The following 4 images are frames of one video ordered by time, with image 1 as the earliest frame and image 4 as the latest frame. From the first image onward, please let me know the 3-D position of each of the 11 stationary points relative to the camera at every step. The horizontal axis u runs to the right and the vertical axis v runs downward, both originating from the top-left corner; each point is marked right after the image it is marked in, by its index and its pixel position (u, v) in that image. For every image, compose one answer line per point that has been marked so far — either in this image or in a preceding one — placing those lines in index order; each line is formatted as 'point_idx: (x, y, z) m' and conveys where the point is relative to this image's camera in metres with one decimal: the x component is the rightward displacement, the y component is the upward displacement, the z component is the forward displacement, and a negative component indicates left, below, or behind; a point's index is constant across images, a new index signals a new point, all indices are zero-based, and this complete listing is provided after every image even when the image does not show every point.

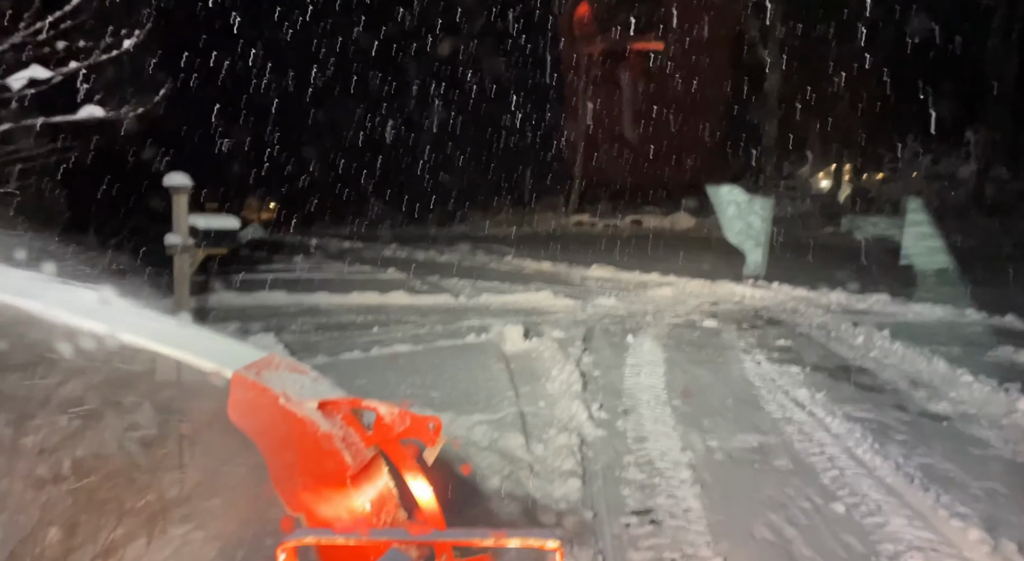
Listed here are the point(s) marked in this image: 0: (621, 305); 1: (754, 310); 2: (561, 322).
0: (+2.0, -0.5, +11.1) m
1: (+4.3, -0.5, +10.7) m
2: (+0.8, -0.7, +9.4) m
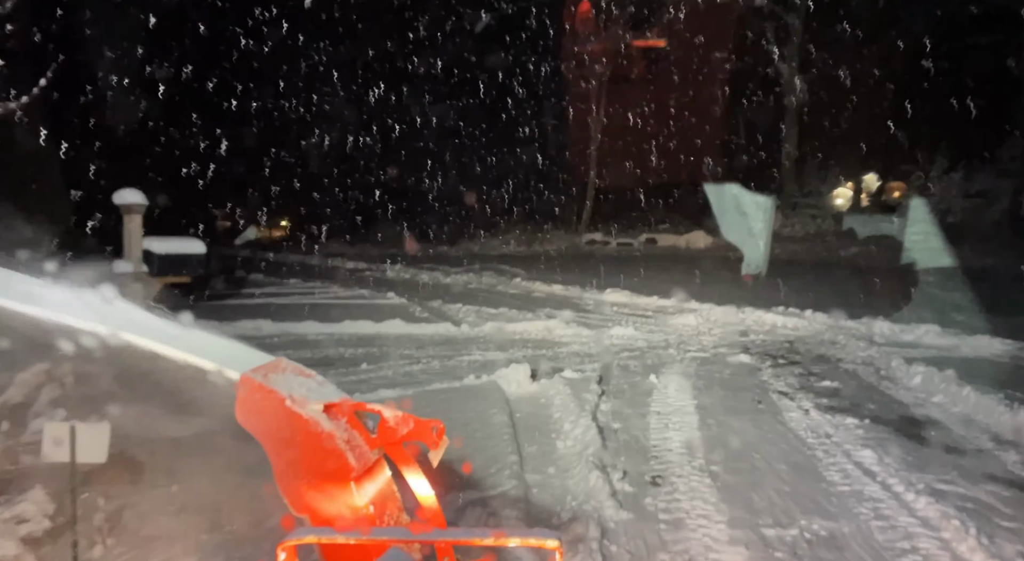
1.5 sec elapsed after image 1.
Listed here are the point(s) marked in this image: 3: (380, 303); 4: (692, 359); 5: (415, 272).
0: (+2.1, -0.9, +10.0) m
1: (+4.4, -1.0, +9.6) m
2: (+0.9, -1.1, +8.4) m
3: (-2.8, -0.5, +12.9) m
4: (+2.5, -1.1, +8.5) m
5: (-3.2, +0.3, +19.7) m
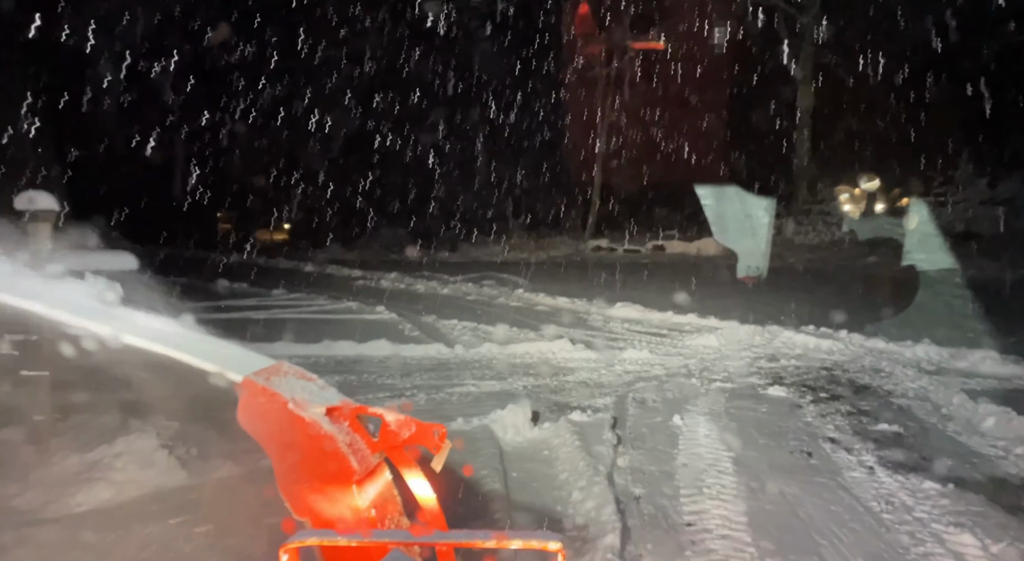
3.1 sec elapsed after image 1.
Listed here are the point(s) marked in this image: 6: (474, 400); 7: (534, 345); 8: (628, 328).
0: (+2.1, -1.2, +8.9) m
1: (+4.4, -1.3, +8.4) m
2: (+0.8, -1.3, +7.3) m
3: (-2.8, -0.7, +11.8) m
4: (+2.5, -1.3, +7.3) m
5: (-3.1, 0.0, +18.6) m
6: (-0.4, -1.3, +6.8) m
7: (+0.4, -1.0, +9.4) m
8: (+2.2, -0.9, +11.6) m
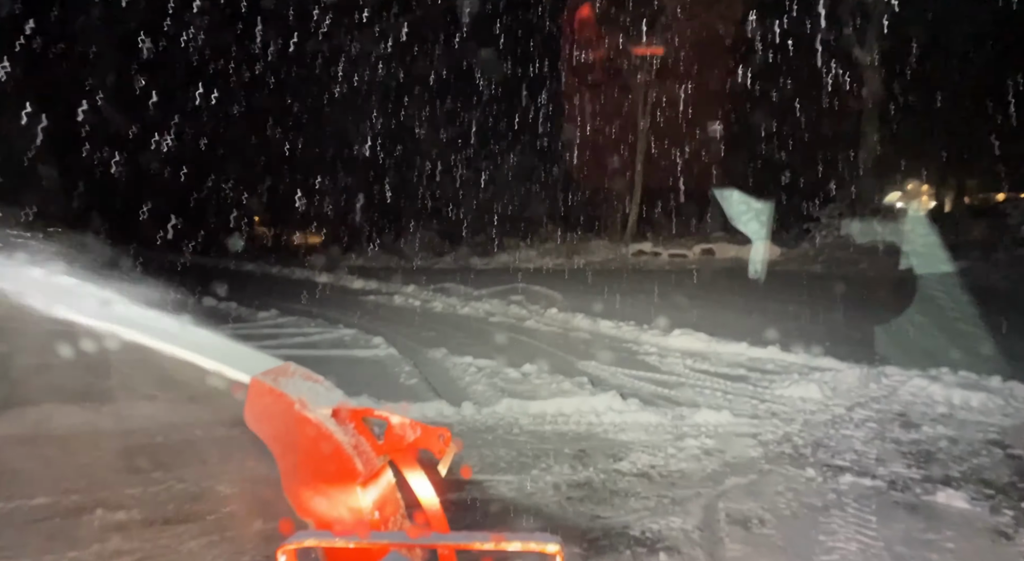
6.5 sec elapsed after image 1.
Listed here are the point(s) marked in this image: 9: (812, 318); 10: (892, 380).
0: (+2.4, -1.5, +6.3) m
1: (+4.6, -1.6, +5.7) m
2: (+1.1, -1.7, +4.8) m
3: (-2.3, -1.1, +9.5) m
4: (+2.7, -1.7, +4.8) m
5: (-2.2, -0.4, +16.3) m
6: (-0.2, -1.7, +4.4) m
7: (+0.7, -1.4, +6.9) m
8: (+2.6, -1.3, +9.0) m
9: (+7.1, -1.1, +14.2) m
10: (+4.9, -1.2, +7.8) m
